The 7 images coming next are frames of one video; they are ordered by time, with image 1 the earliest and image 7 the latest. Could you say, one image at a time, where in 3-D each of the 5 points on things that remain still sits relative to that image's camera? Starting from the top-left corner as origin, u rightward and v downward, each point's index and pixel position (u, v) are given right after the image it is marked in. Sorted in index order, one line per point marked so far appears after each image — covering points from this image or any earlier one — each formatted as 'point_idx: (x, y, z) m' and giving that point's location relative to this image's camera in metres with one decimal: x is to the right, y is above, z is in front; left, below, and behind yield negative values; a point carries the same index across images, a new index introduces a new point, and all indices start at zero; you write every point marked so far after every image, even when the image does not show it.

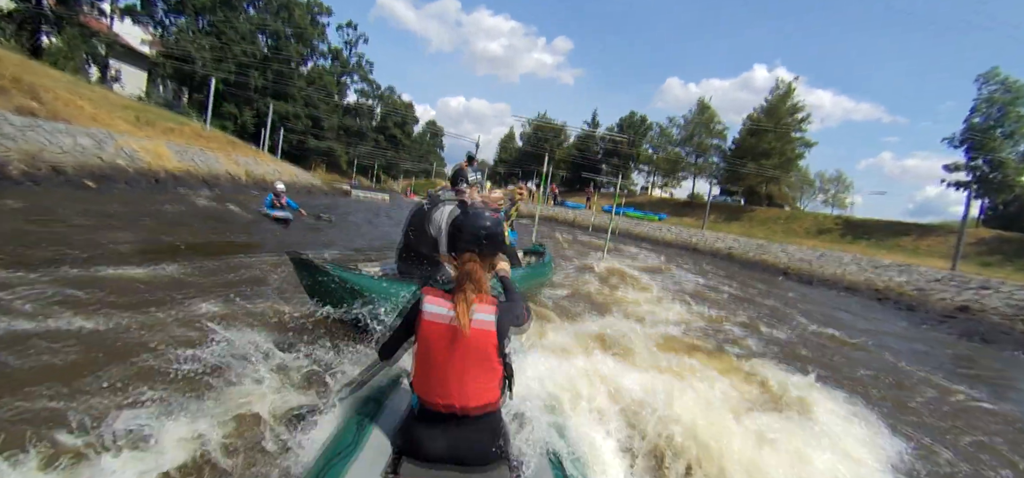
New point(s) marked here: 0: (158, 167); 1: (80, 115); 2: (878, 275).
0: (-10.7, +2.2, +12.5) m
1: (-12.6, +3.6, +12.1) m
2: (+12.5, -1.2, +14.2) m
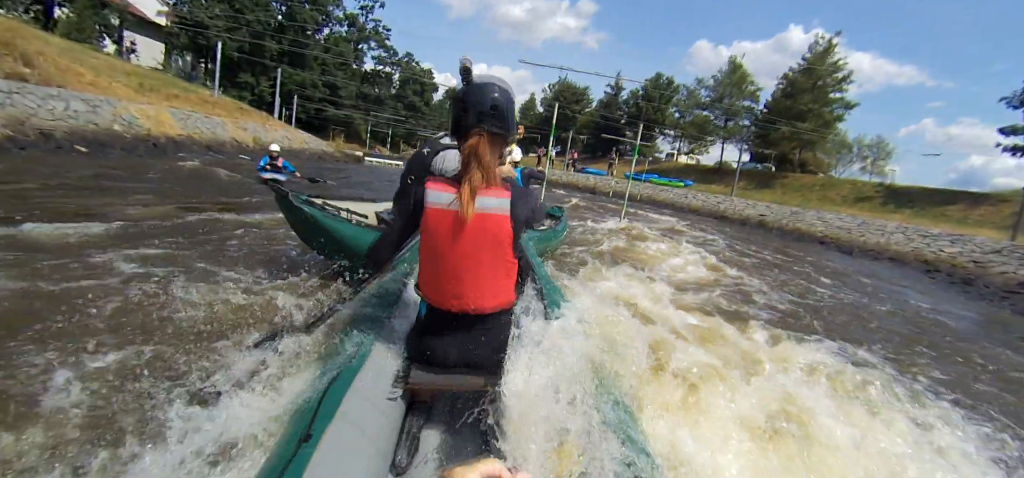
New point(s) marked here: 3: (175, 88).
0: (-10.4, +3.1, +12.1) m
1: (-12.3, +4.5, +11.8) m
2: (+12.9, -0.2, +12.9) m
3: (-13.3, +6.0, +16.2) m
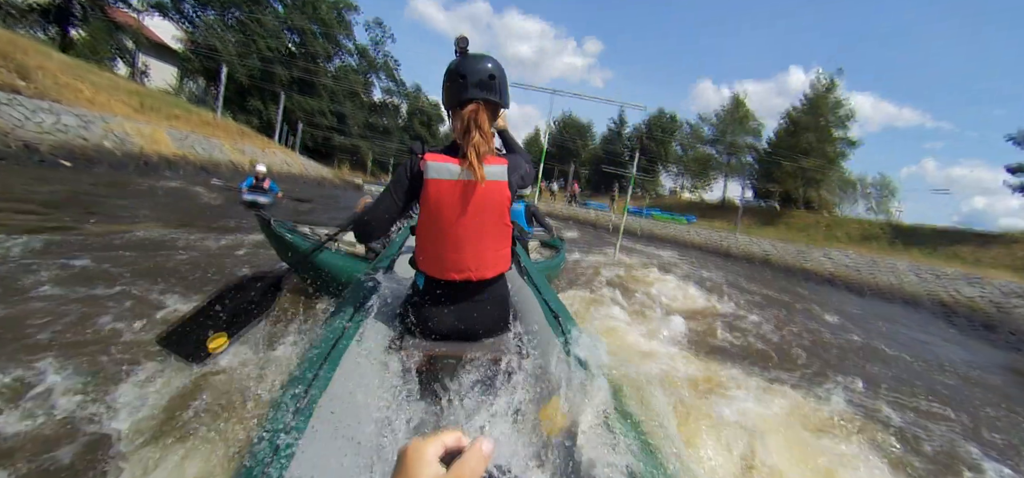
0: (-10.4, +2.5, +11.9) m
1: (-12.4, +4.0, +11.7) m
2: (+12.8, -1.4, +12.3) m
3: (-13.3, +5.2, +16.3) m
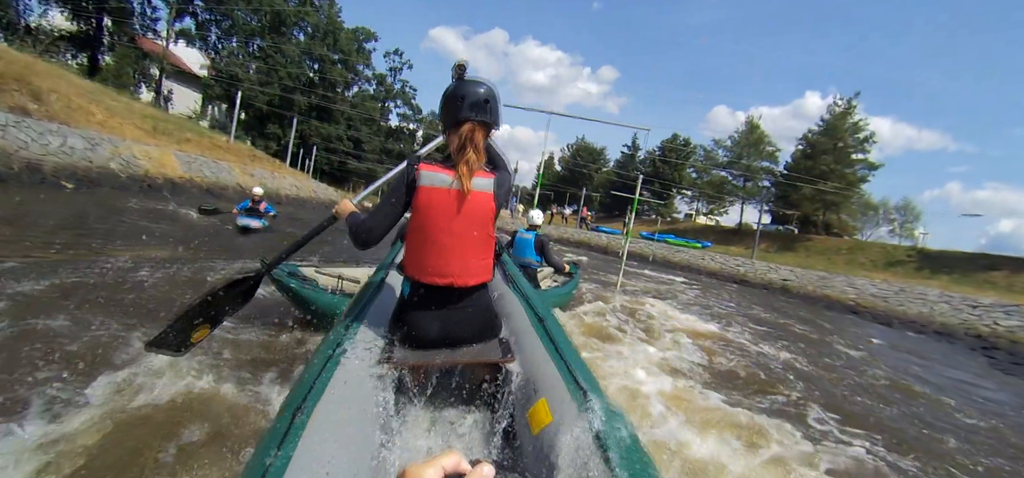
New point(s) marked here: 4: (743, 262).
0: (-10.3, +1.9, +12.0) m
1: (-12.2, +3.4, +11.9) m
2: (+12.8, -2.2, +11.4) m
3: (-13.0, +4.3, +16.6) m
4: (+11.1, -1.1, +19.9) m
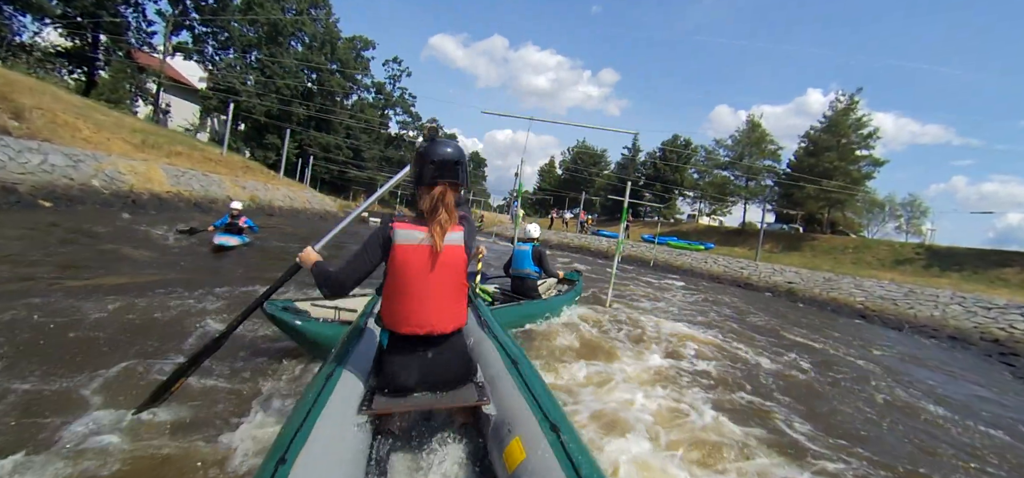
0: (-10.5, +1.4, +11.8) m
1: (-12.5, +2.9, +11.8) m
2: (+12.7, -2.1, +10.9) m
3: (-13.2, +3.7, +16.4) m
4: (+11.0, -1.2, +19.5) m
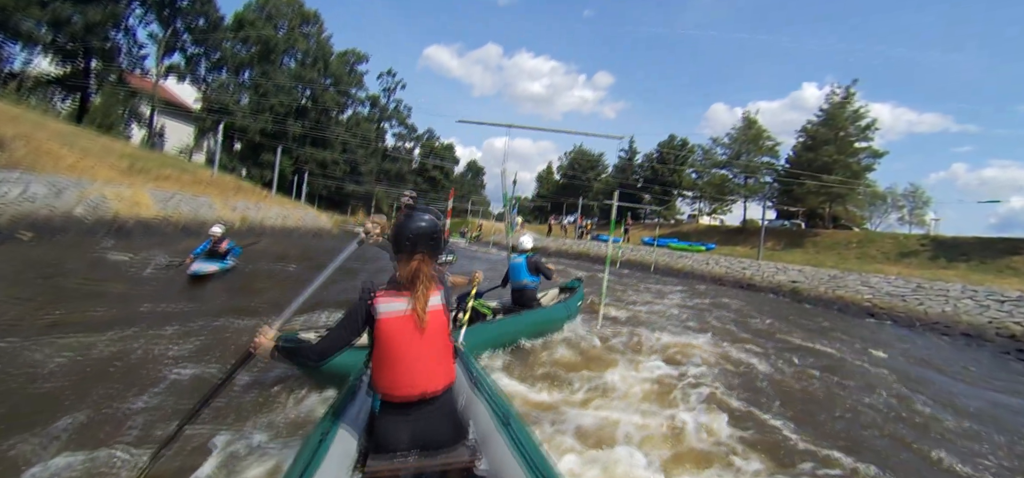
0: (-10.7, +0.7, +11.6) m
1: (-12.8, +2.1, +11.6) m
2: (+12.6, -1.9, +10.6) m
3: (-13.5, +2.8, +16.3) m
4: (+10.9, -1.2, +19.1) m
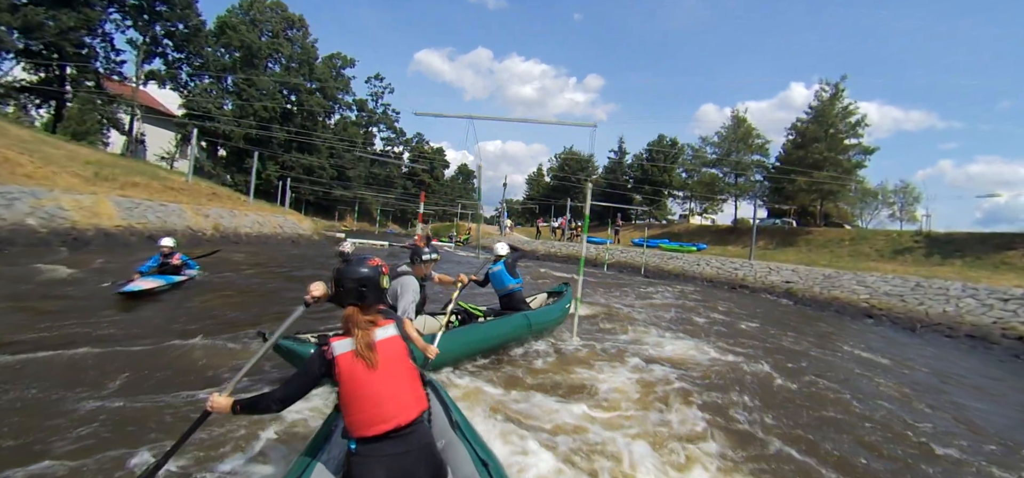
0: (-11.2, +0.4, +10.9) m
1: (-13.2, +1.7, +10.9) m
2: (+12.3, -1.8, +10.2) m
3: (-14.0, +2.4, +15.6) m
4: (+10.4, -1.1, +18.7) m
